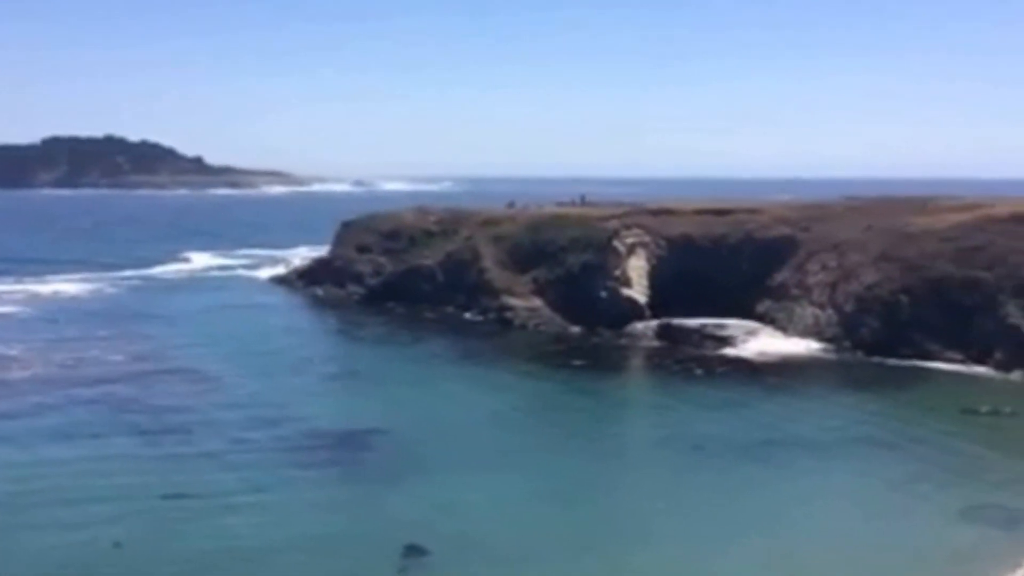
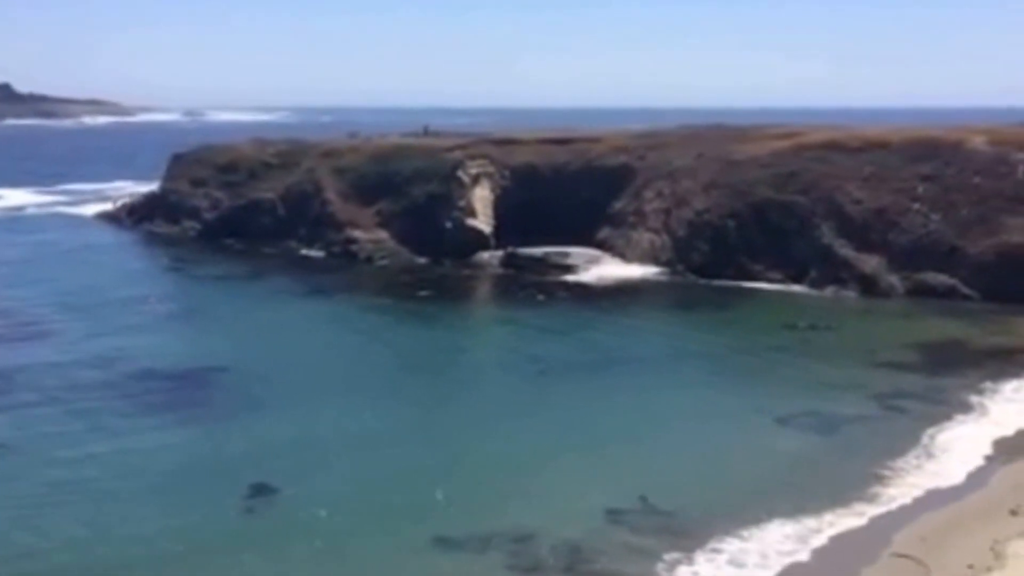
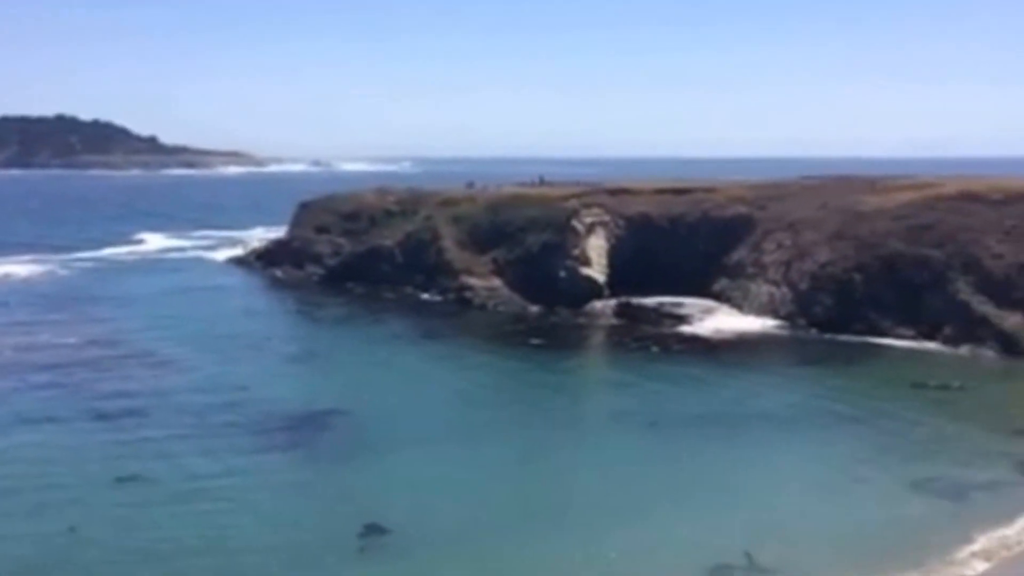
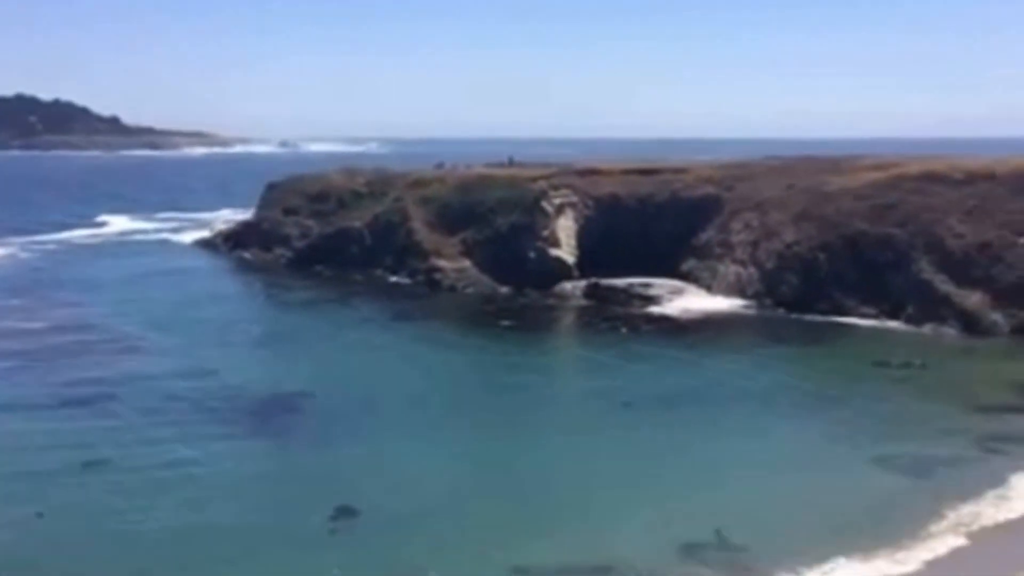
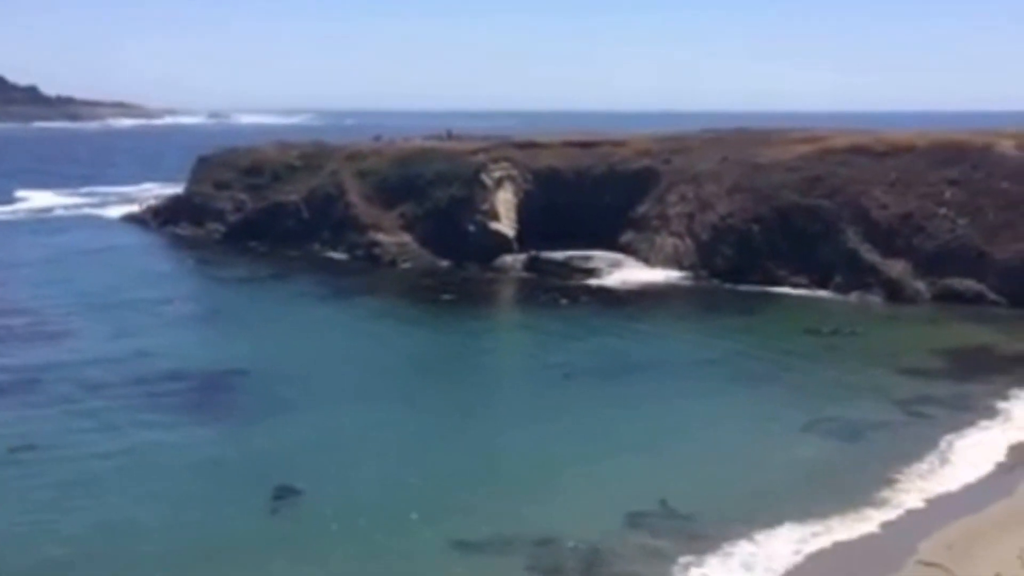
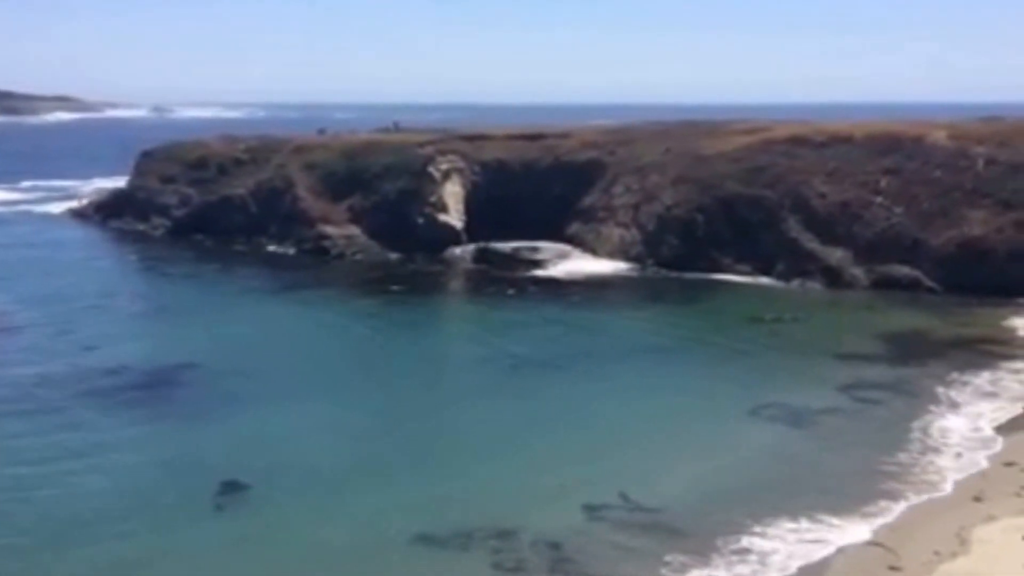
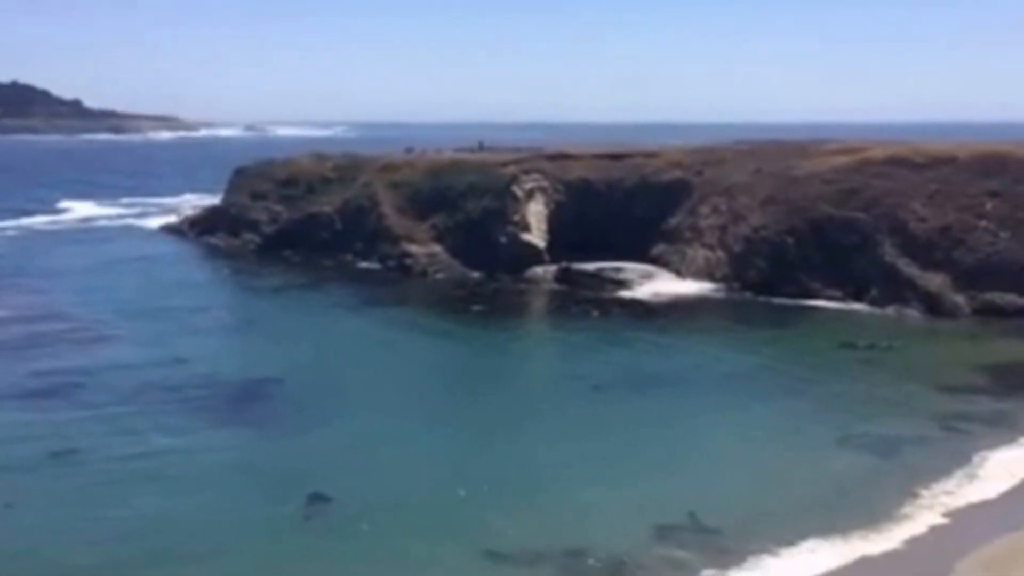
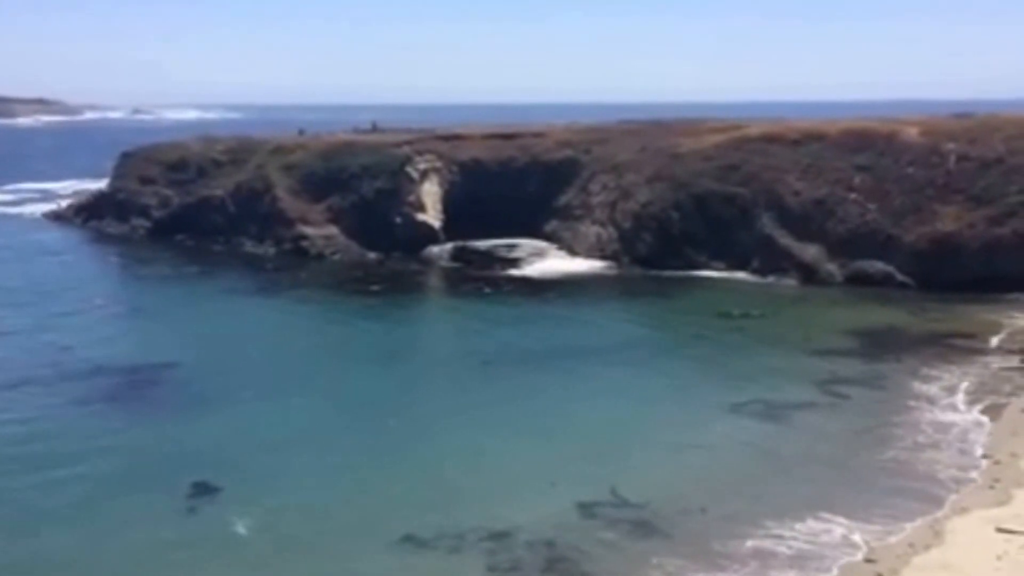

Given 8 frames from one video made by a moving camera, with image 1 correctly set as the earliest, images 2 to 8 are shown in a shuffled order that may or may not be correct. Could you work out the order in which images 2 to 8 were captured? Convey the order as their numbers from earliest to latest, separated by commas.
3, 4, 7, 5, 2, 6, 8
